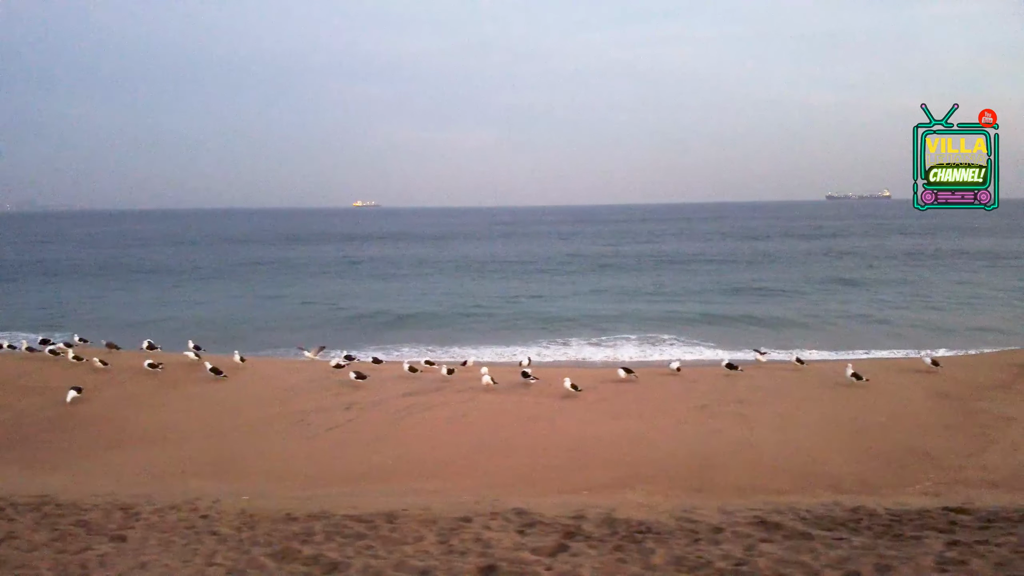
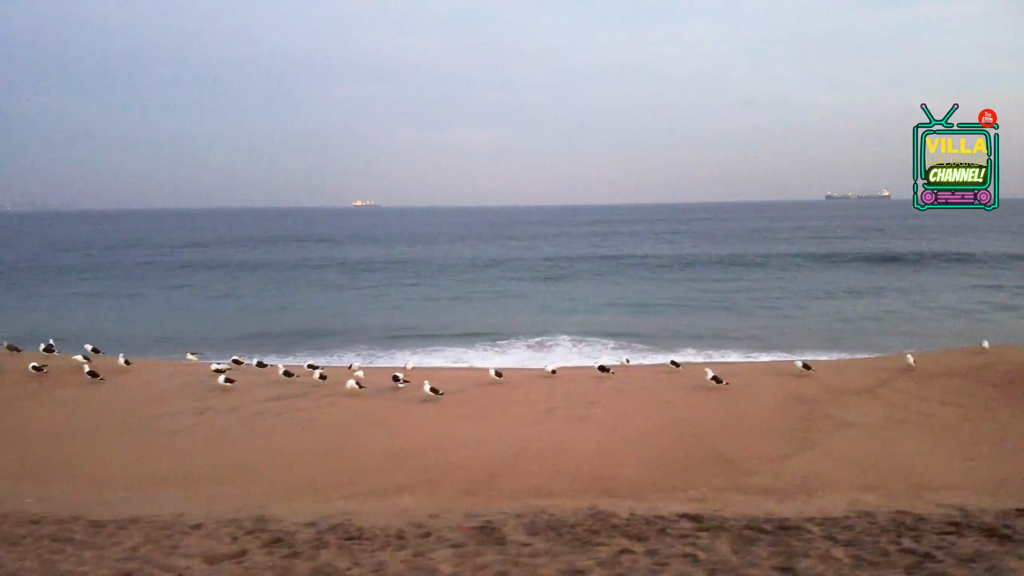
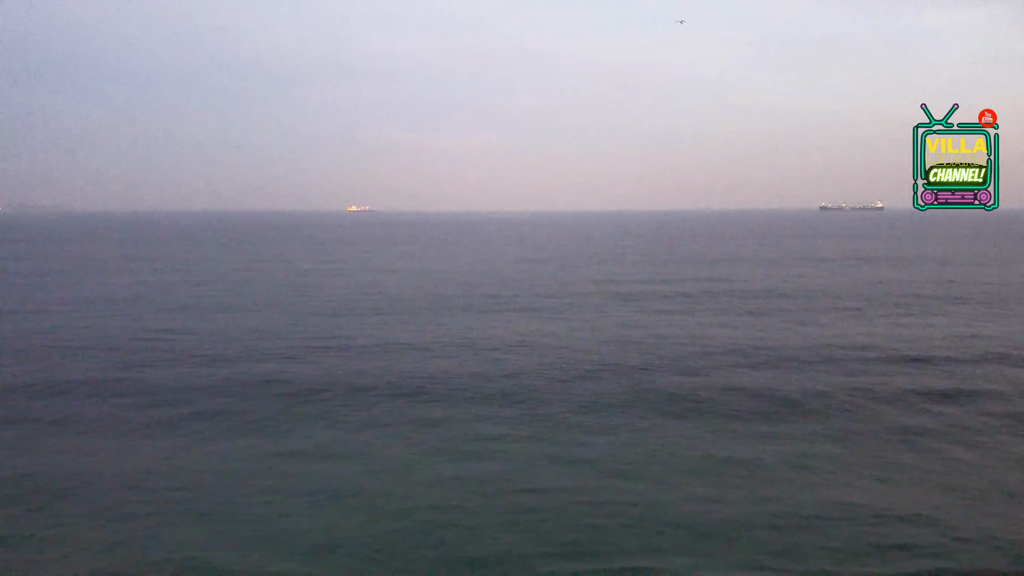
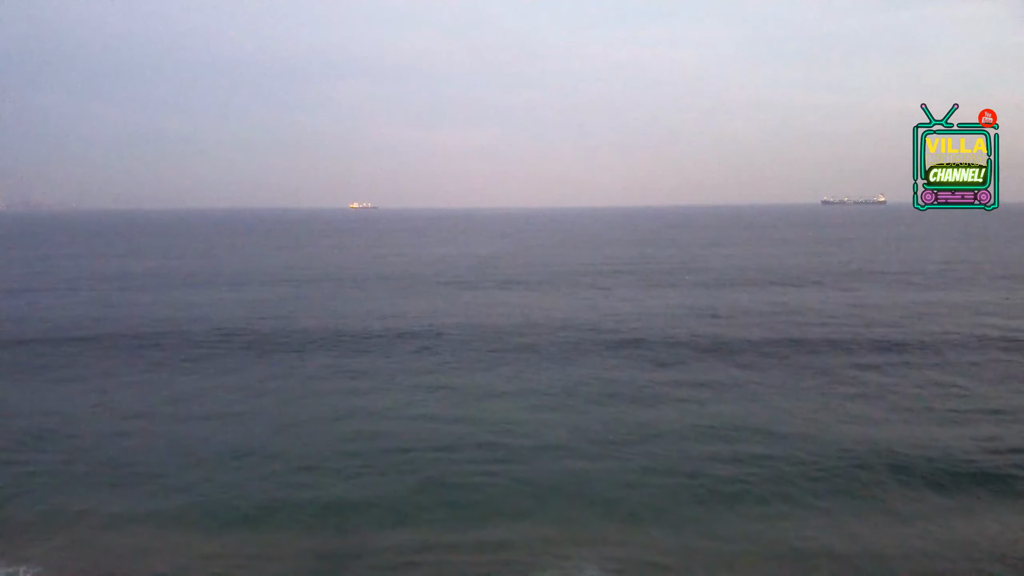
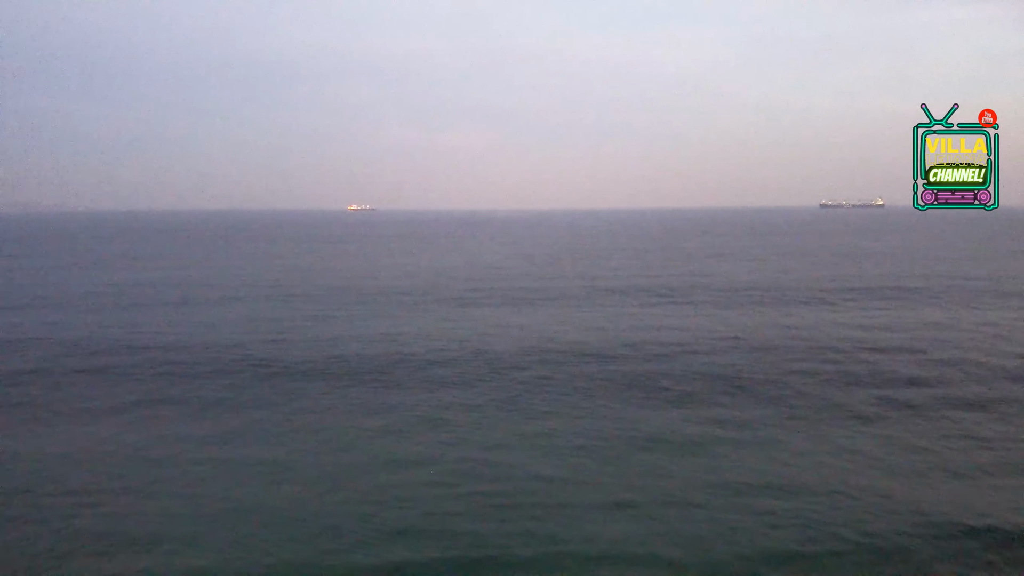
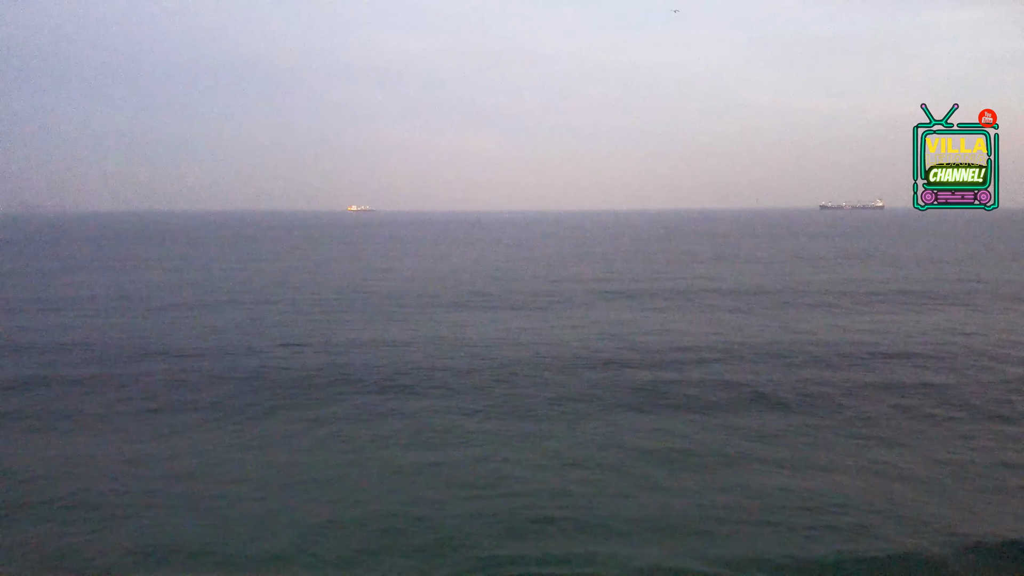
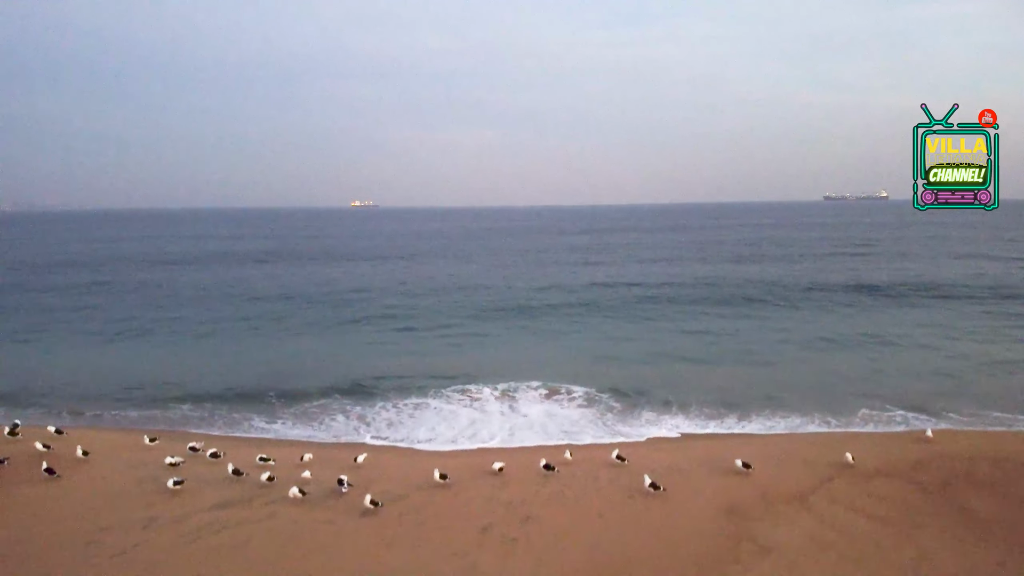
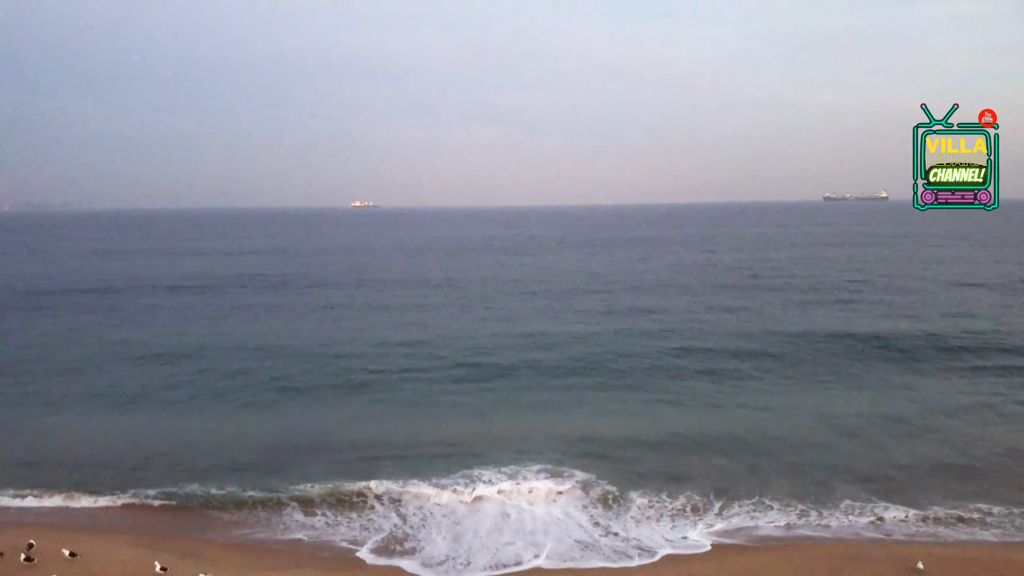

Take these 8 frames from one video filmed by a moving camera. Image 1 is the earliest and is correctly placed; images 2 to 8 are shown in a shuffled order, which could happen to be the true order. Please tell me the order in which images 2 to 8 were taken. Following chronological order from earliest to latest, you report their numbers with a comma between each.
2, 7, 8, 4, 5, 6, 3
